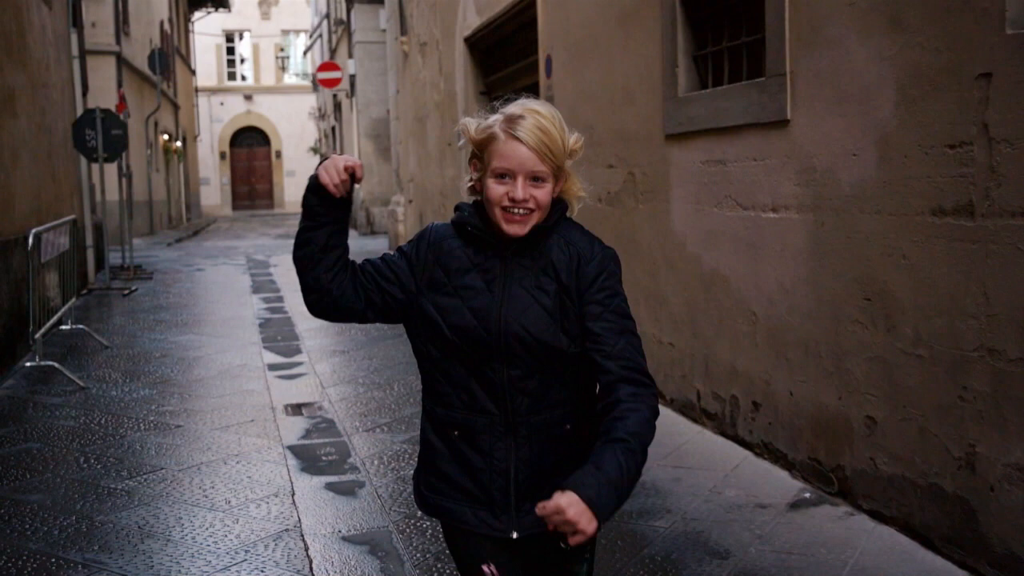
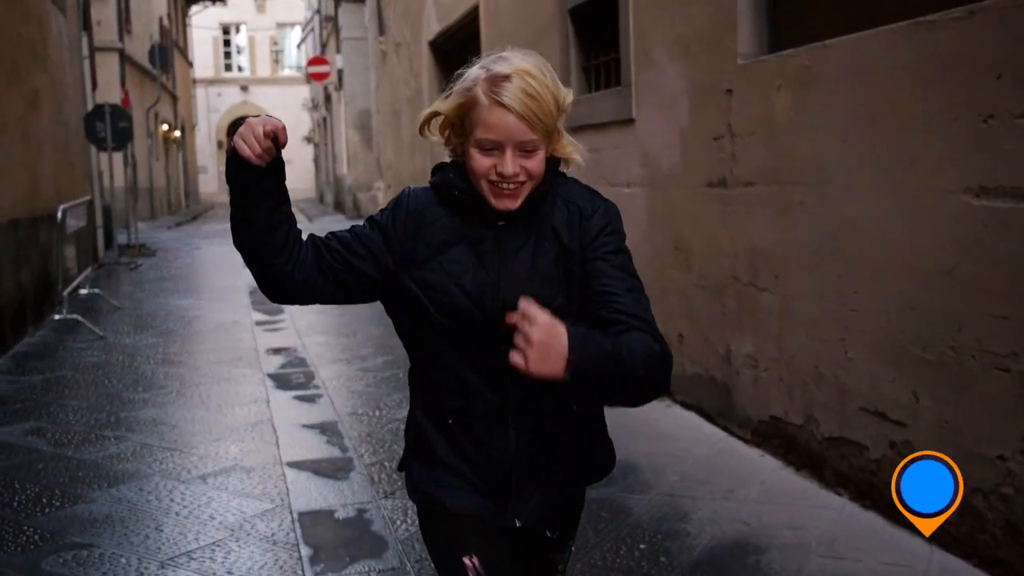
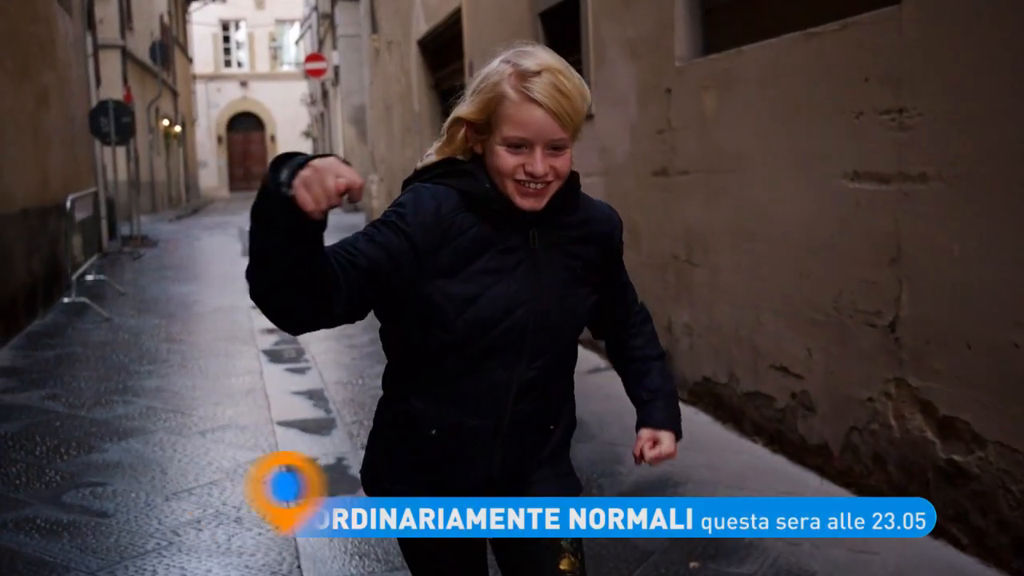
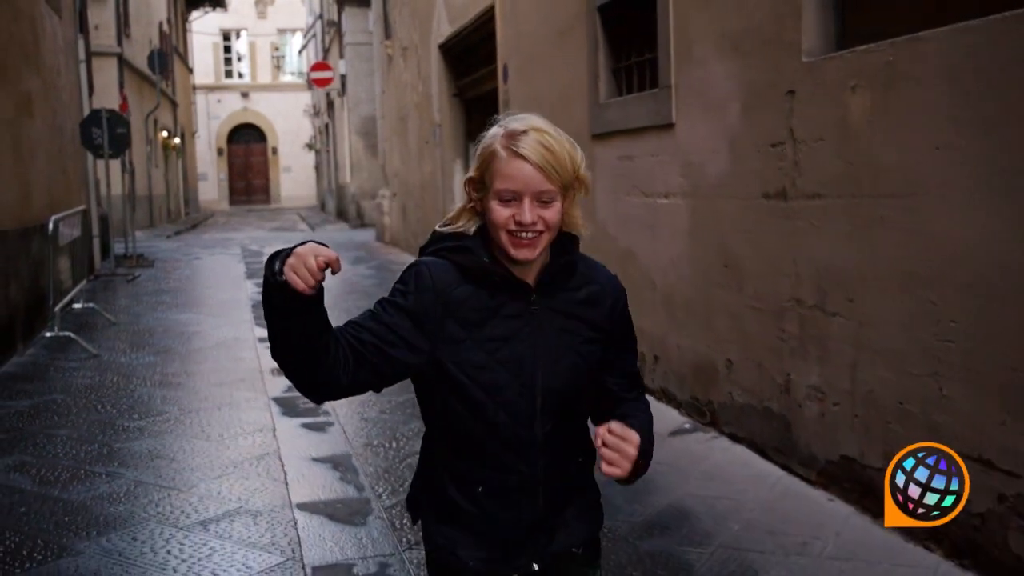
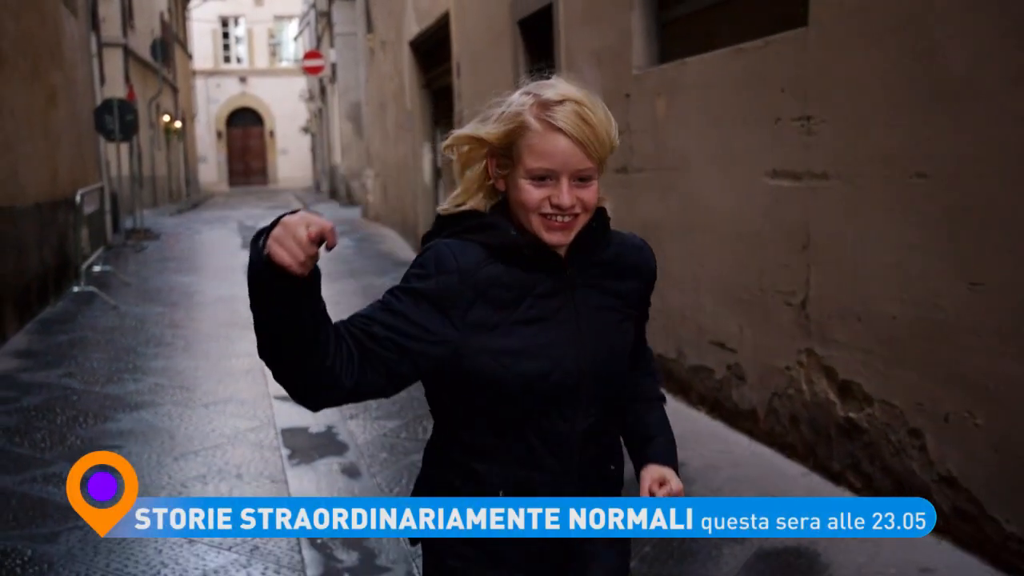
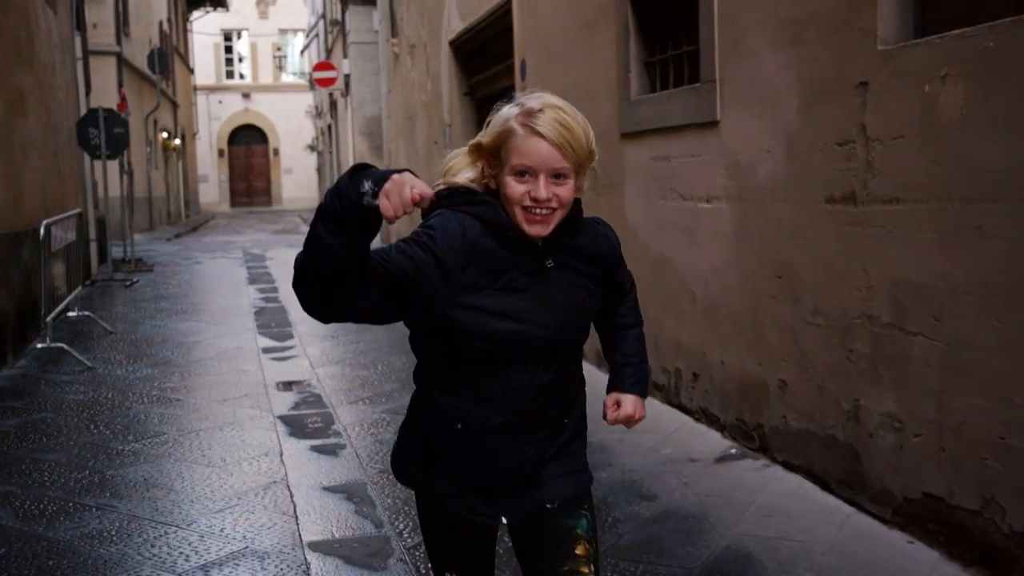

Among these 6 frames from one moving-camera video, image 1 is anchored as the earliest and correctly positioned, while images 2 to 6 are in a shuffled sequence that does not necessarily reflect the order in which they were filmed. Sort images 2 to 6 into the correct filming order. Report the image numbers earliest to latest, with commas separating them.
6, 4, 2, 3, 5
